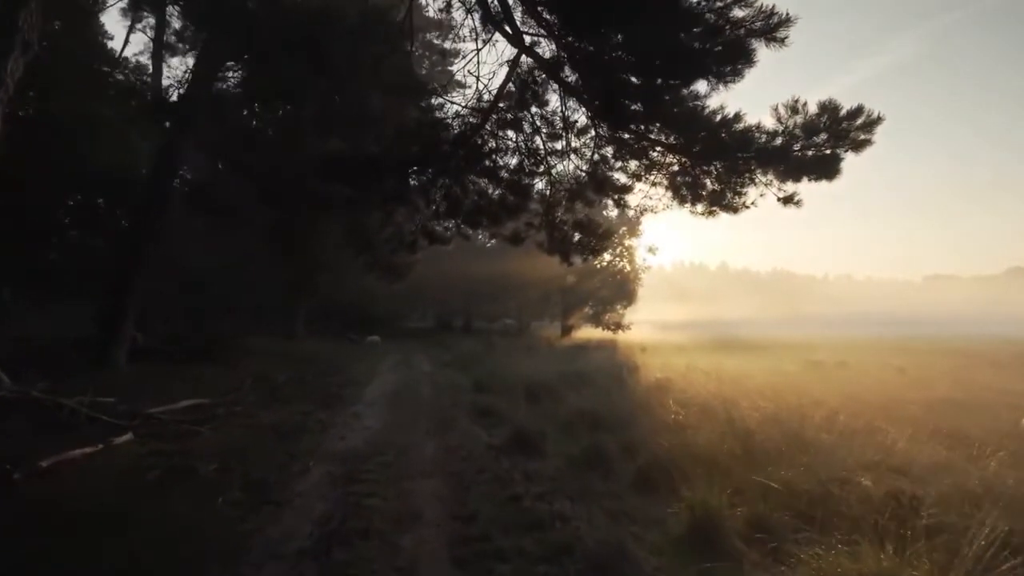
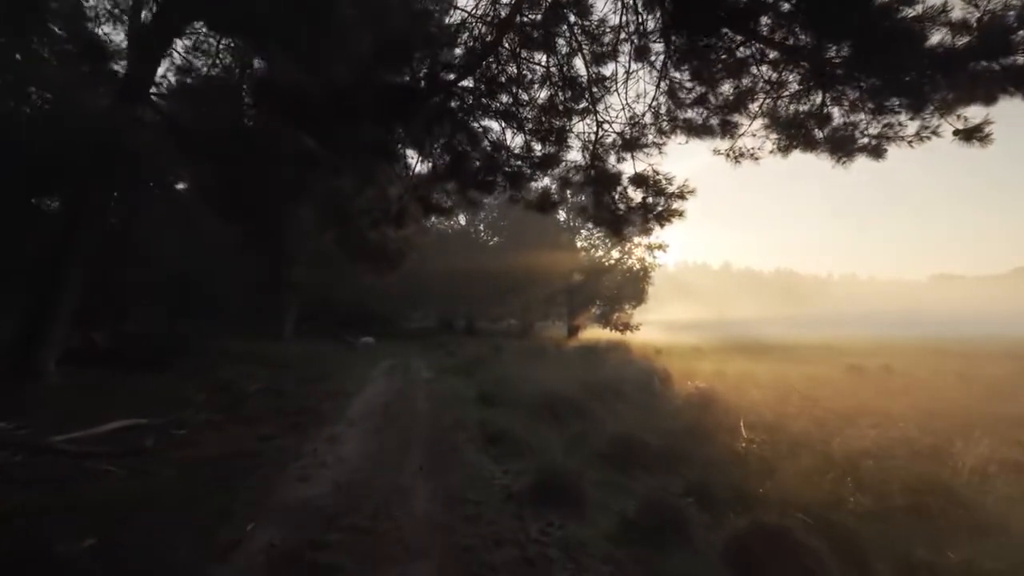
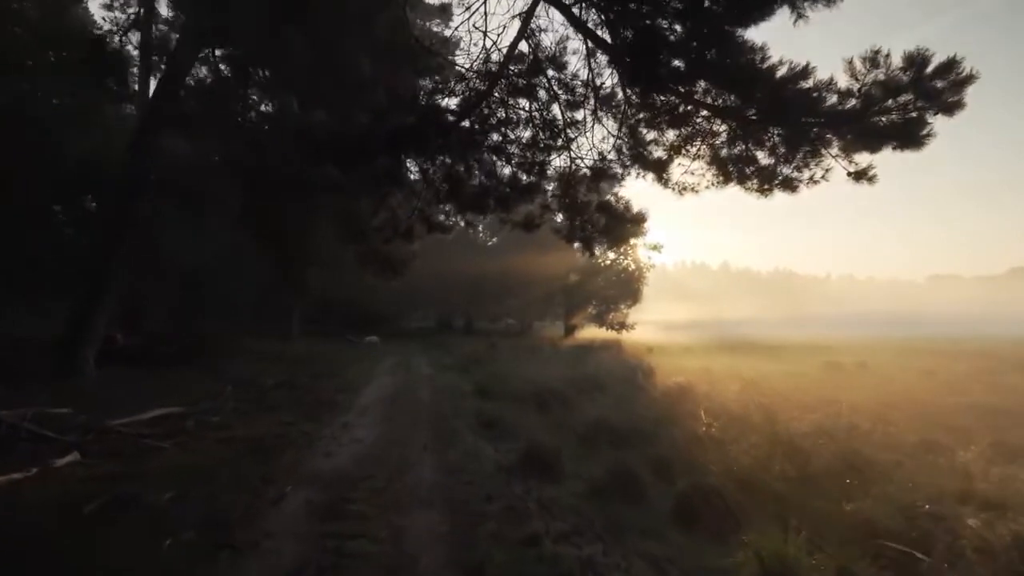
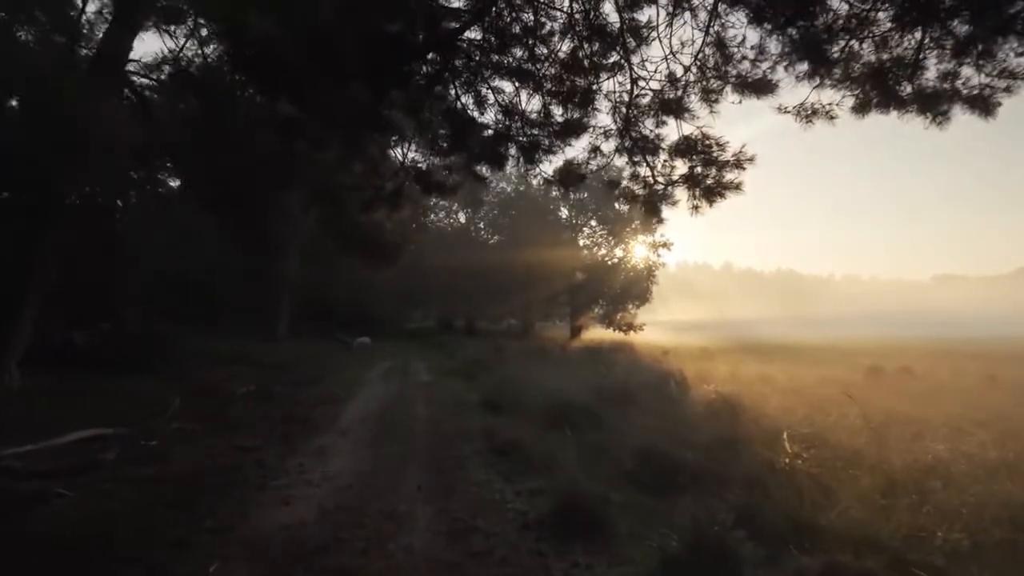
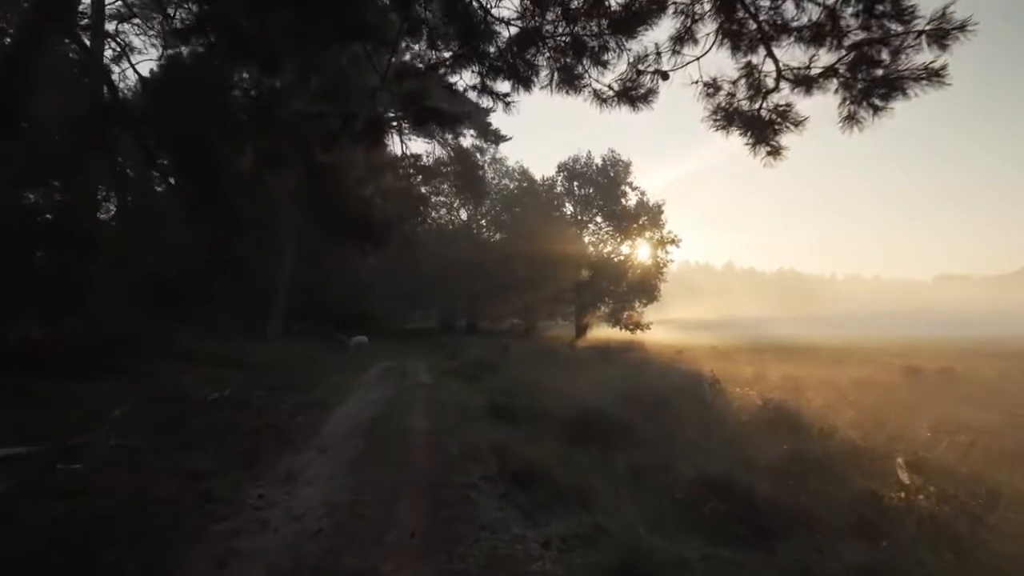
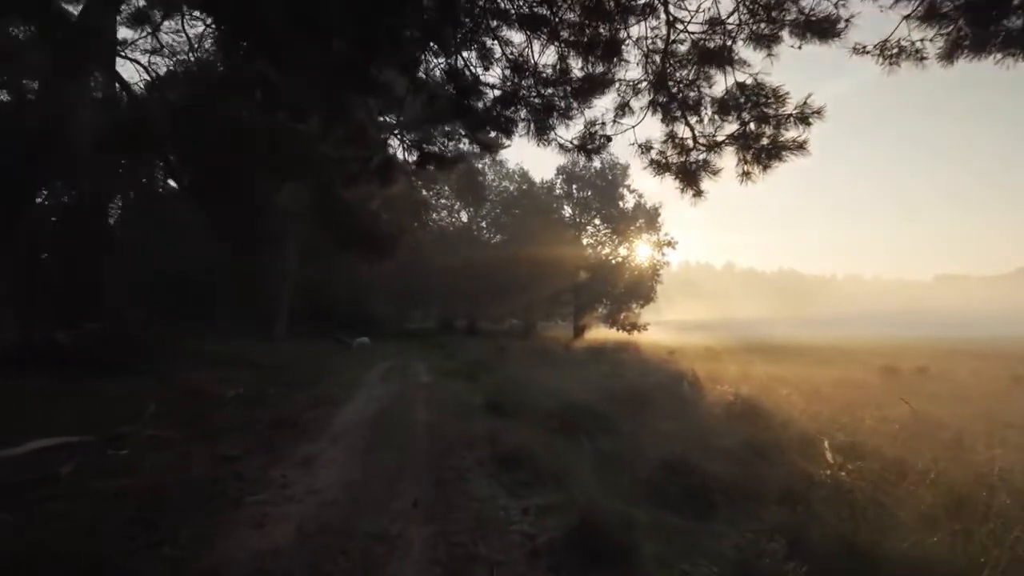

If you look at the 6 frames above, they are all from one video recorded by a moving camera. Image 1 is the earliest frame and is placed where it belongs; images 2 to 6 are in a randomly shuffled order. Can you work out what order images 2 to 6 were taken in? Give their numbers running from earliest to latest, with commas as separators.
3, 2, 4, 6, 5
